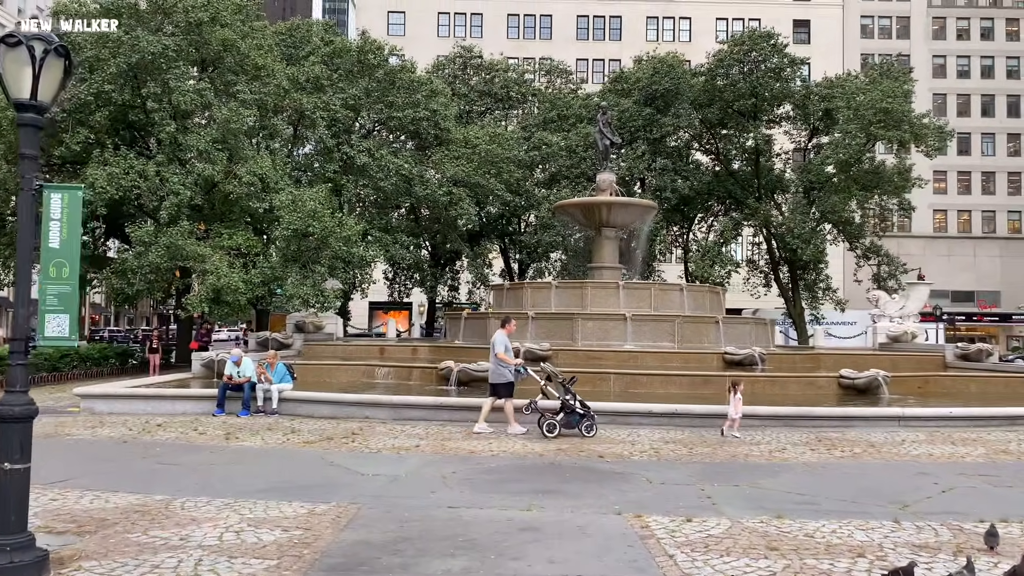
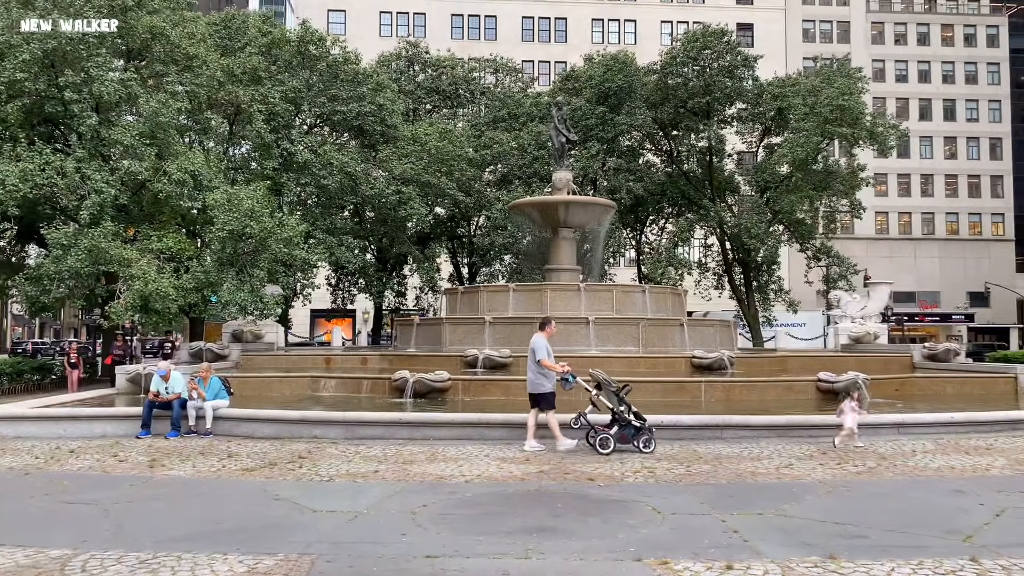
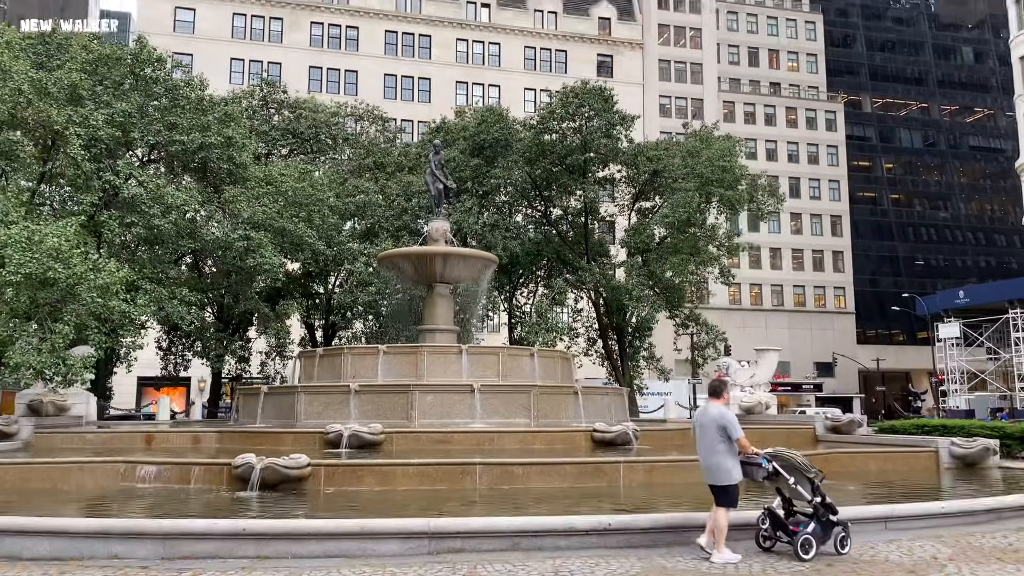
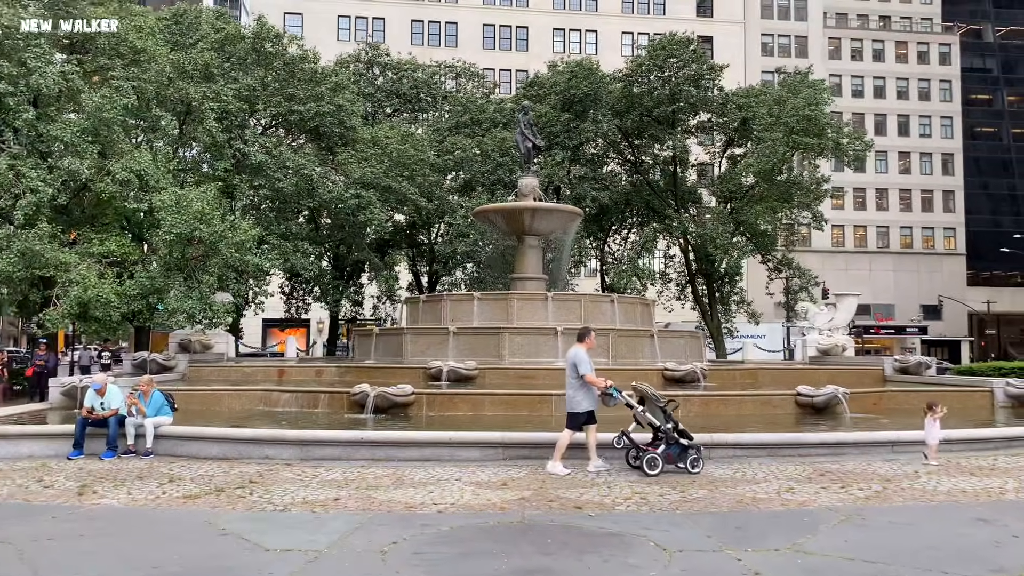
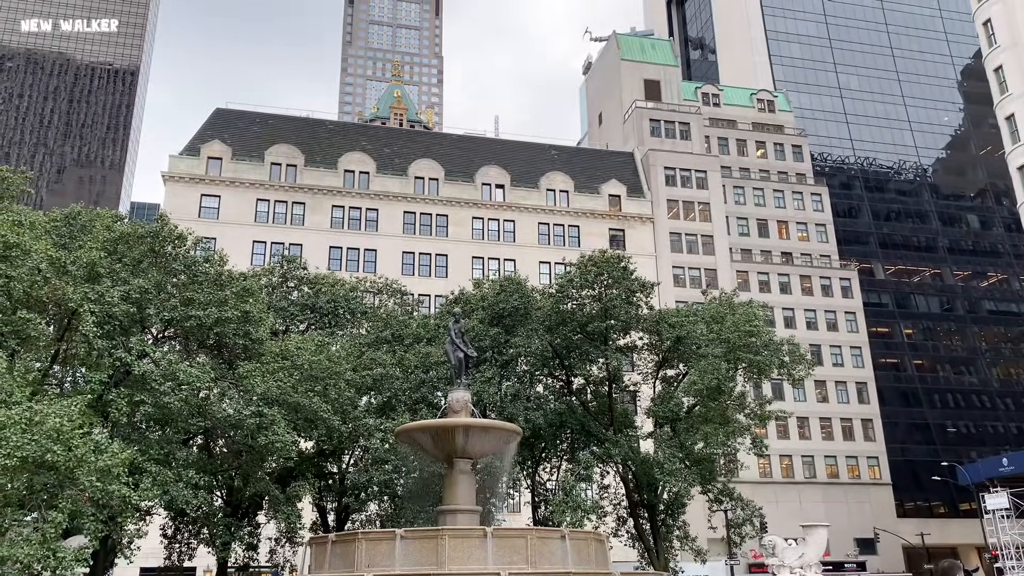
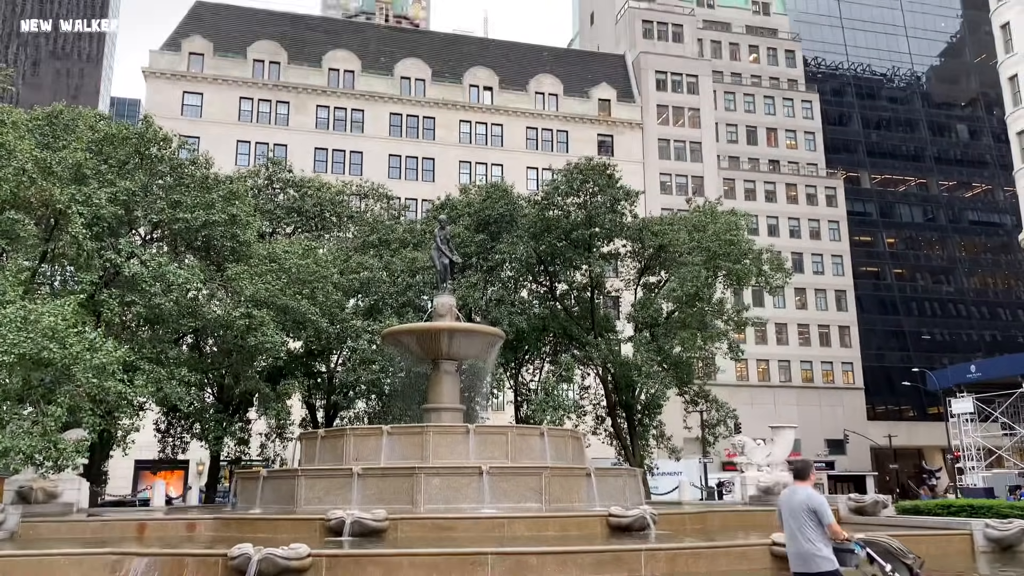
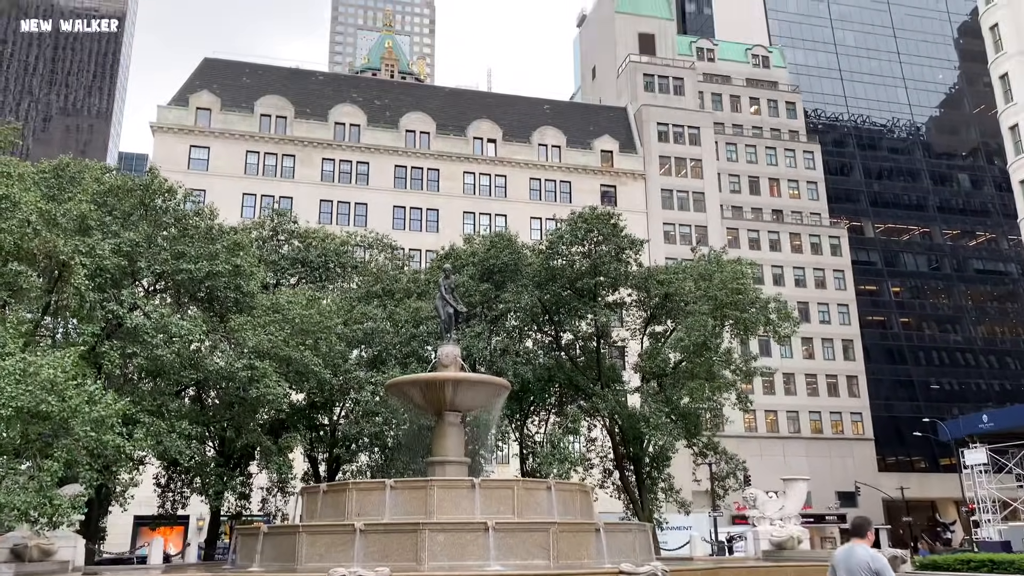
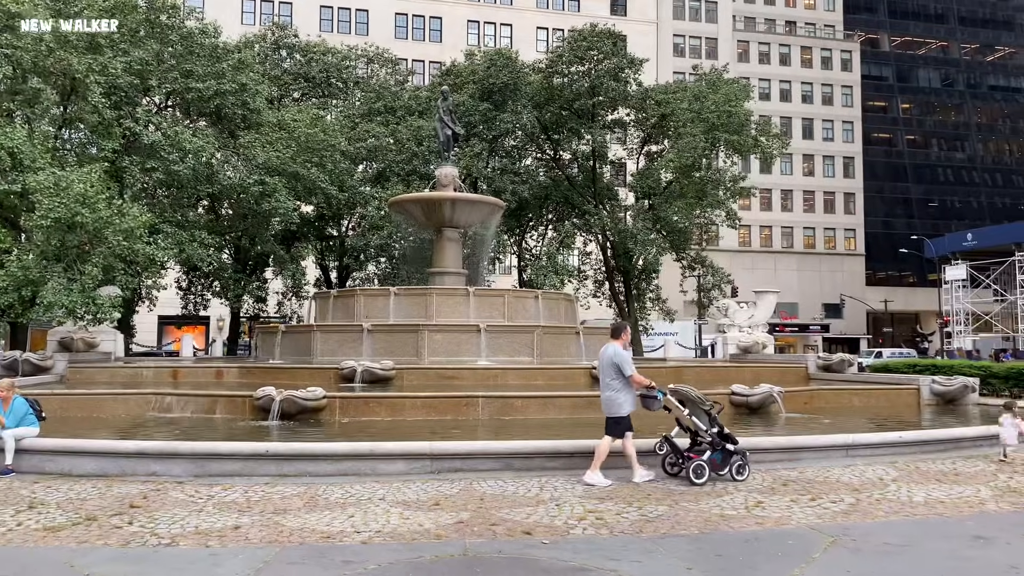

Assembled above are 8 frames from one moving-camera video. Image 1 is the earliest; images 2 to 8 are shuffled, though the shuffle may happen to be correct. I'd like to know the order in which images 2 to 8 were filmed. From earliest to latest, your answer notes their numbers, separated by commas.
2, 4, 8, 3, 6, 7, 5
